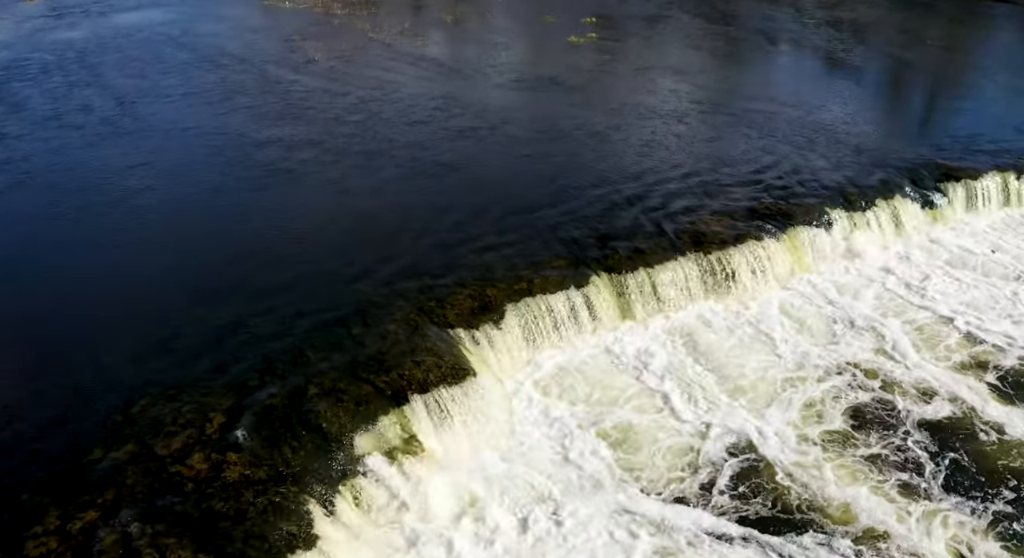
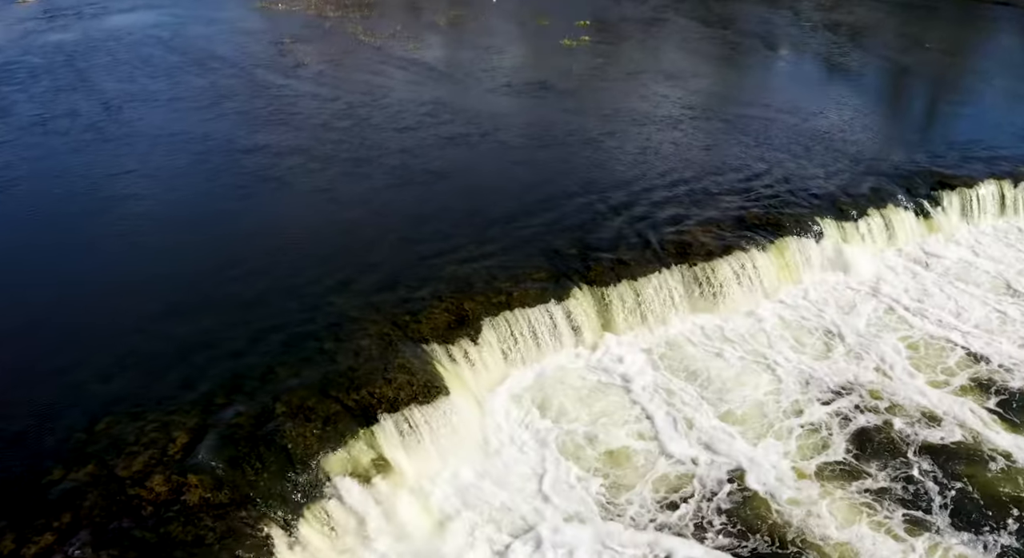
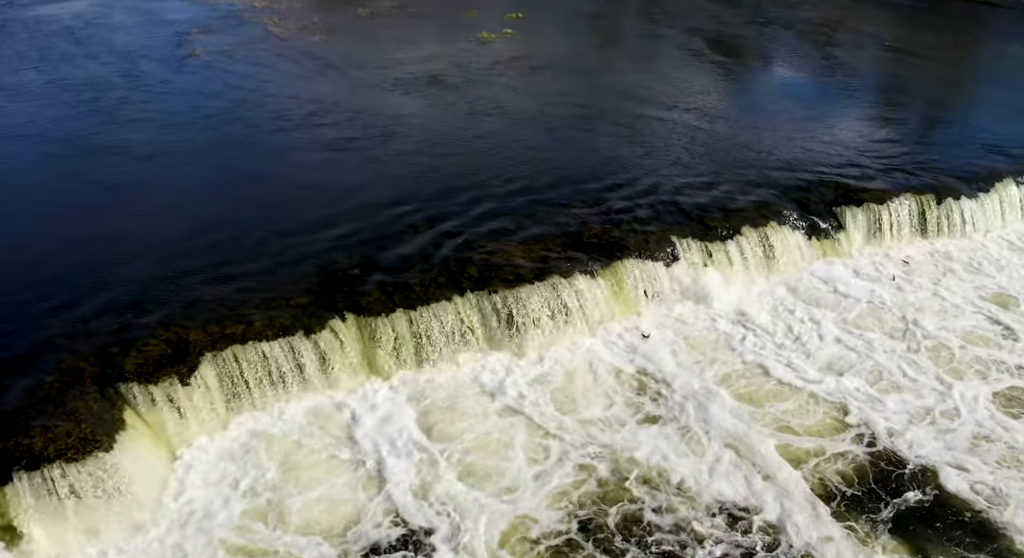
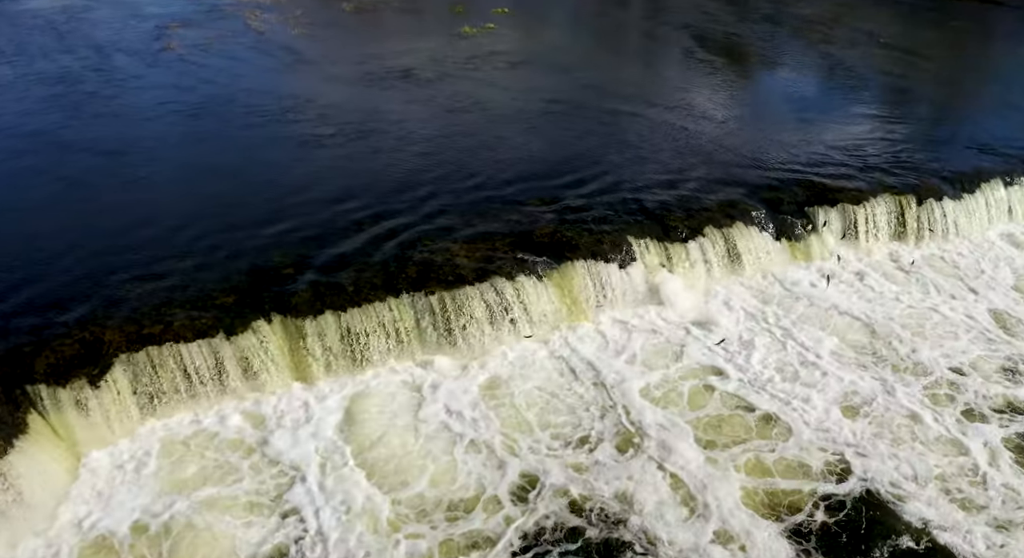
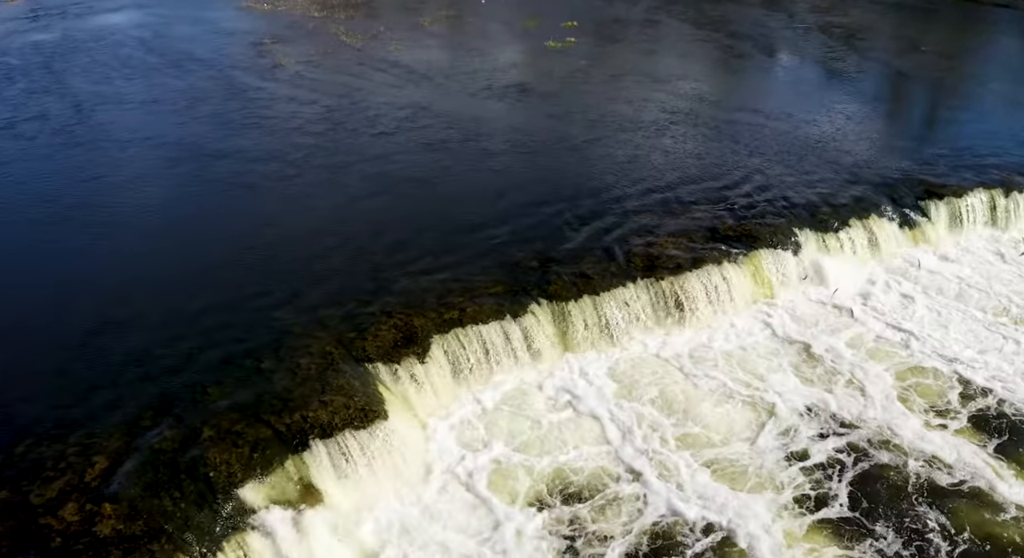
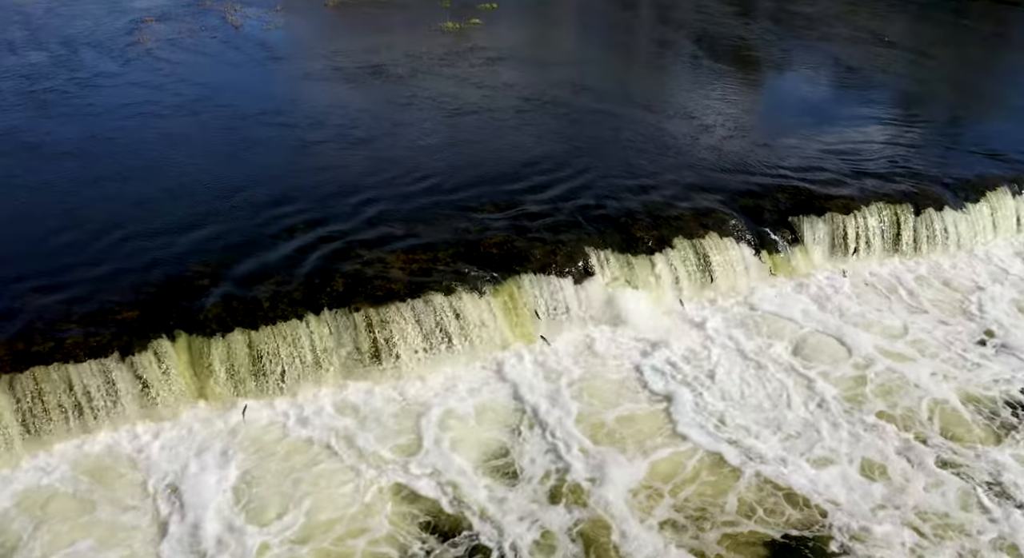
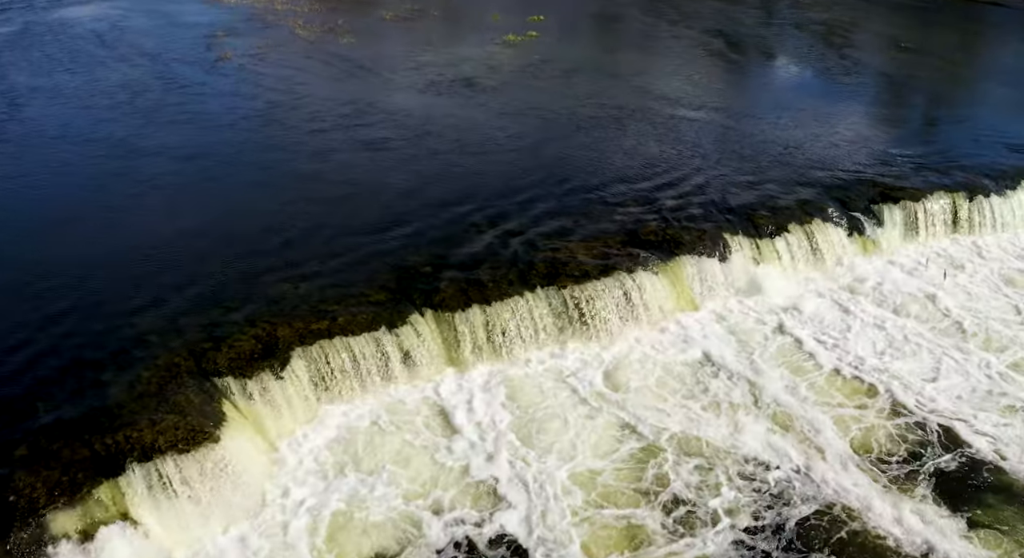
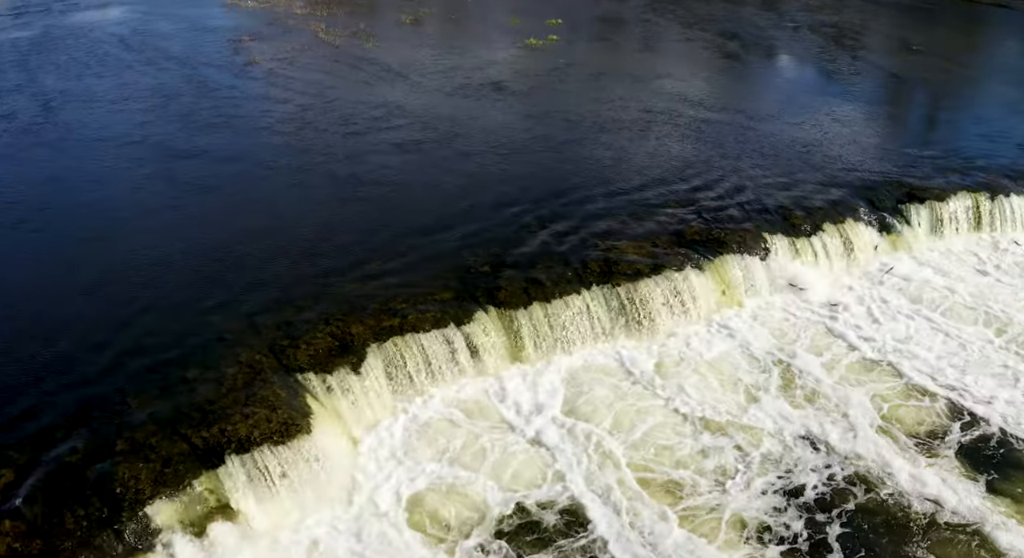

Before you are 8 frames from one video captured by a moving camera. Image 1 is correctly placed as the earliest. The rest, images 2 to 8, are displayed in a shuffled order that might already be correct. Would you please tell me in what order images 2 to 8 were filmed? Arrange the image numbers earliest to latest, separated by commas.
2, 5, 8, 7, 3, 4, 6
